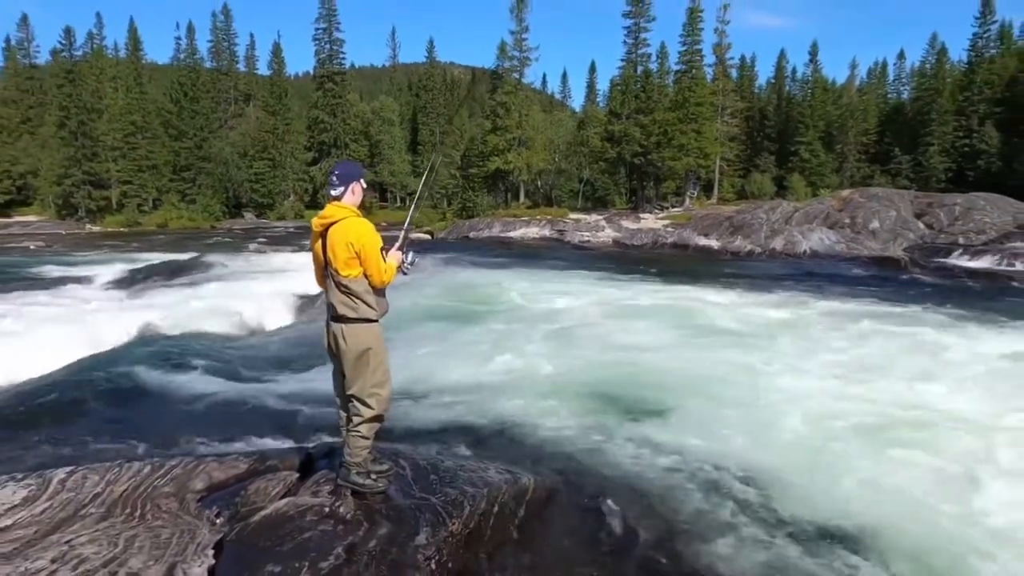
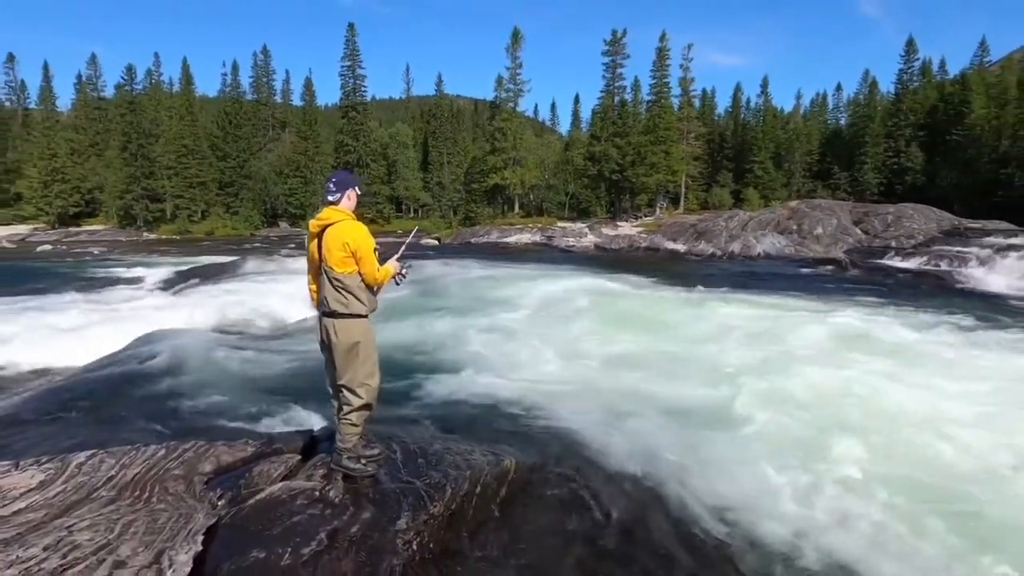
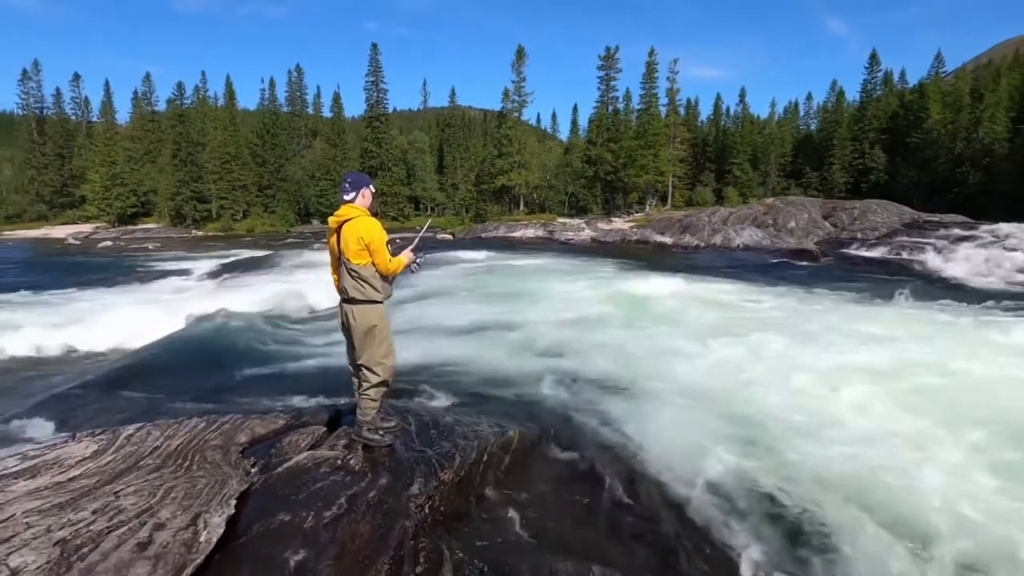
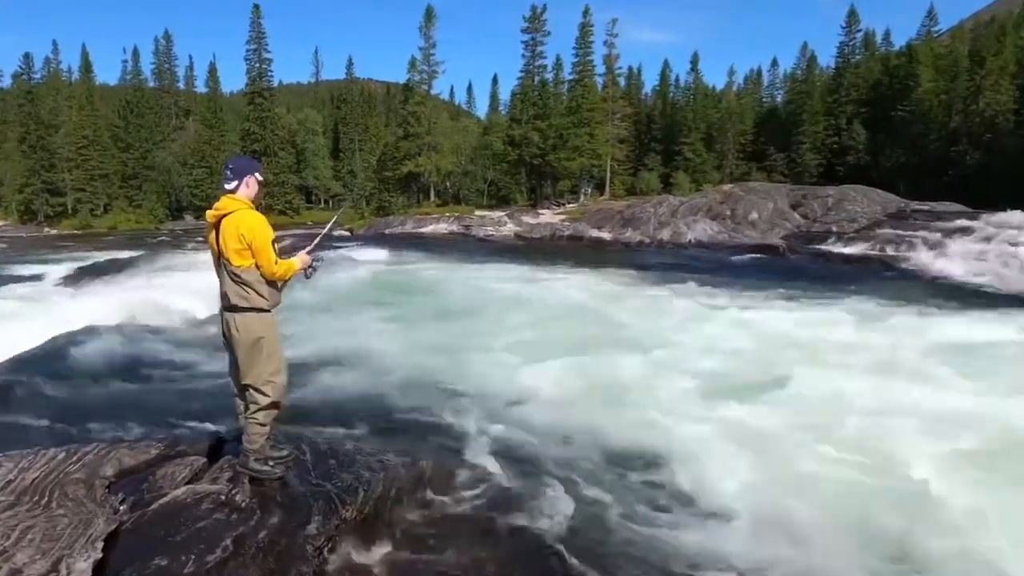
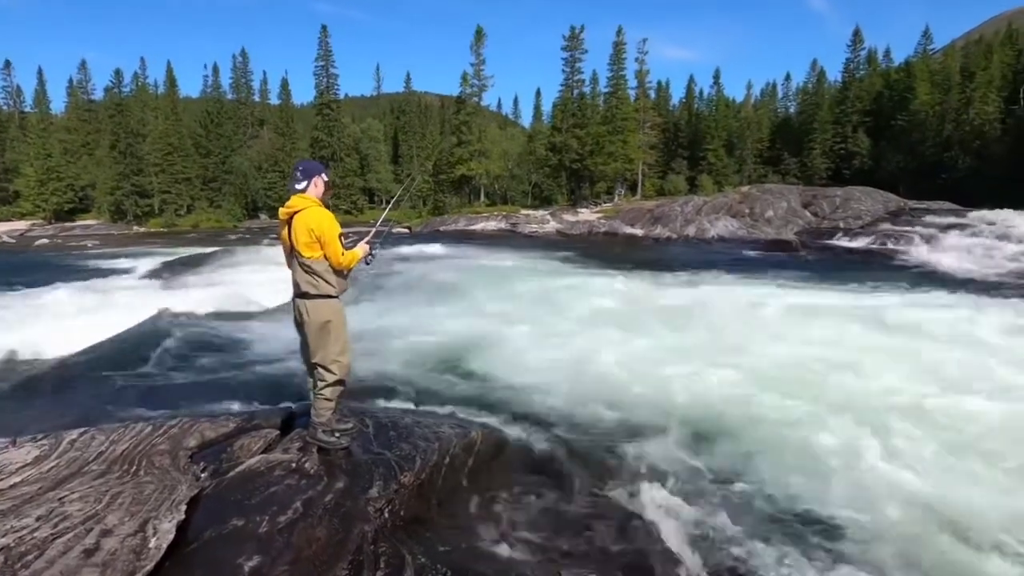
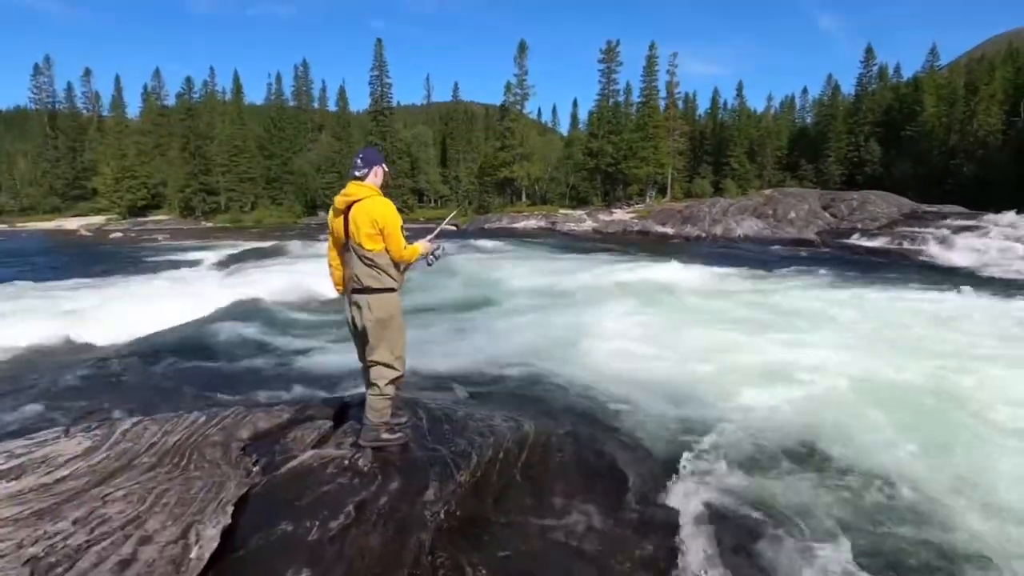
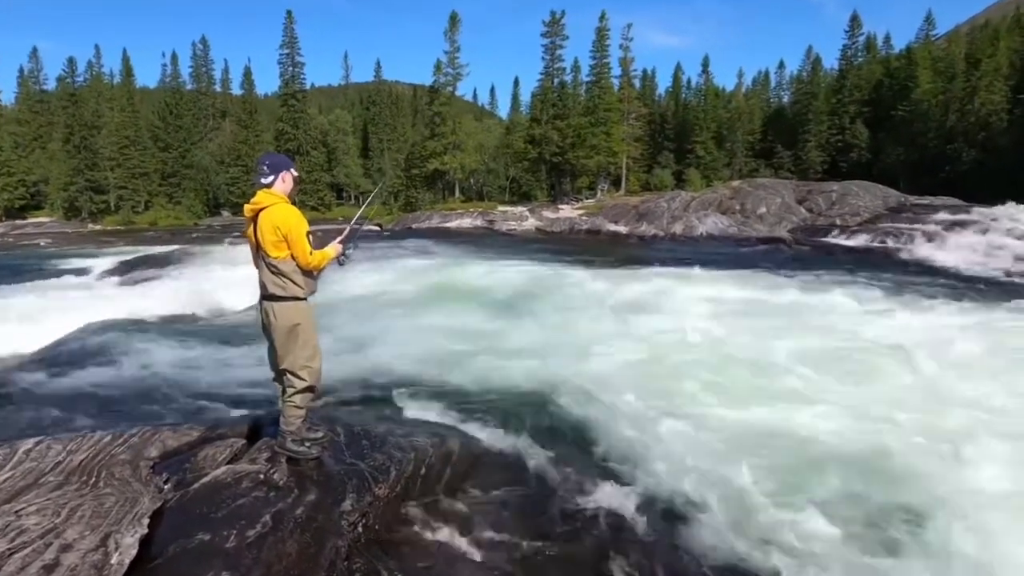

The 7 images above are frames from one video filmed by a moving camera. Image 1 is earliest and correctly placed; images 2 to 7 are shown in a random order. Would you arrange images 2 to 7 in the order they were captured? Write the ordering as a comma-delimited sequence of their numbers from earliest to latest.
2, 3, 5, 7, 4, 6
